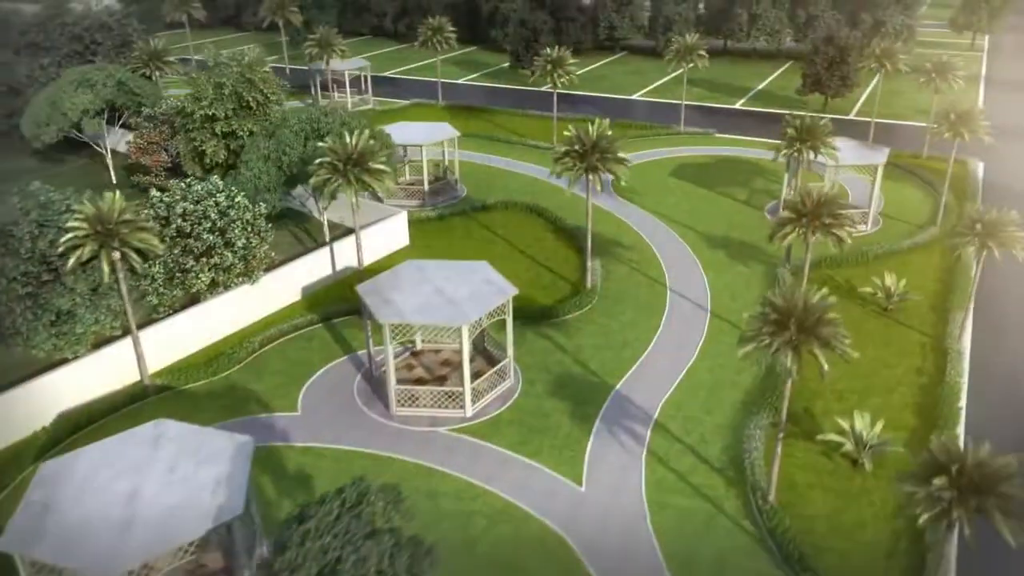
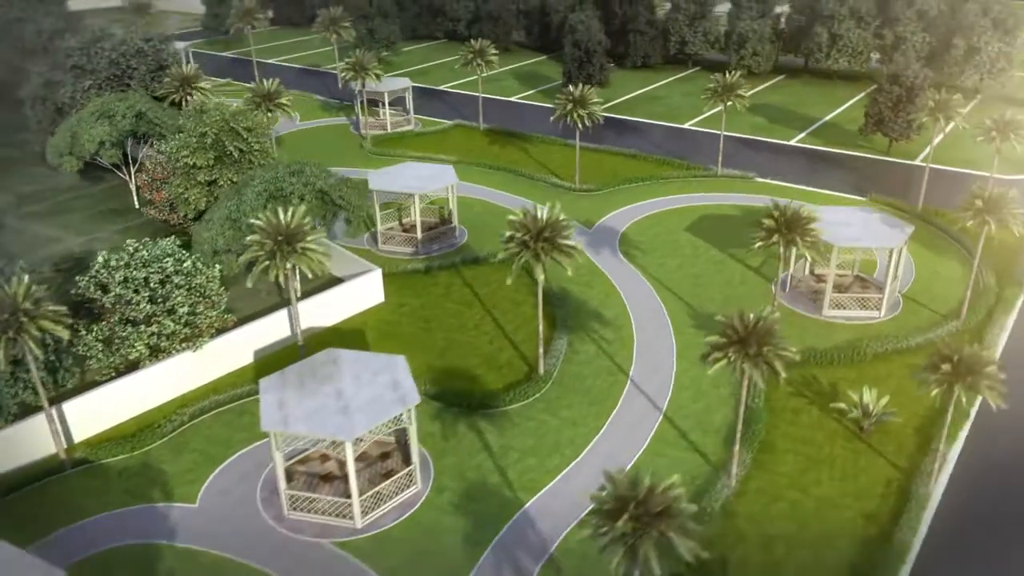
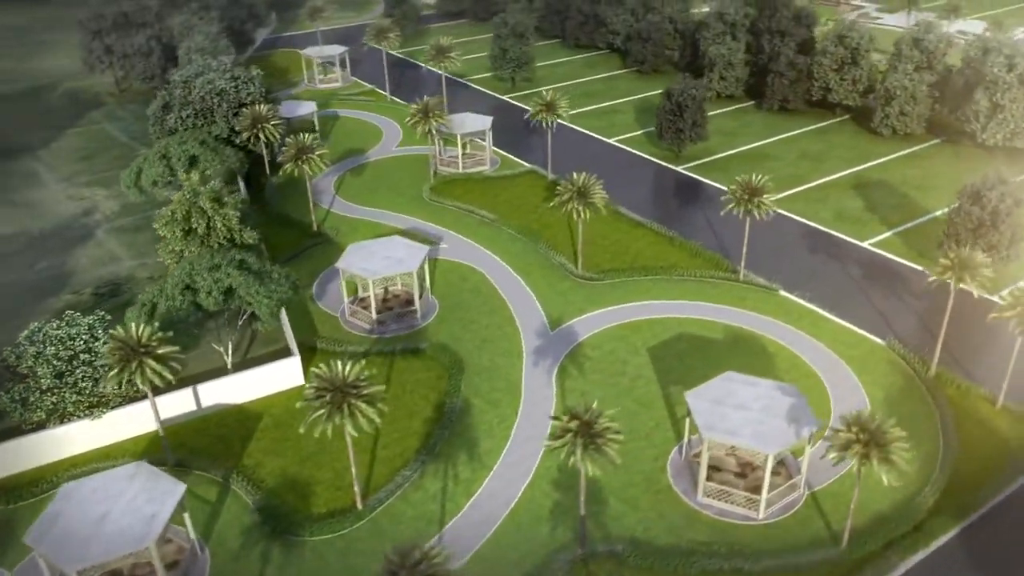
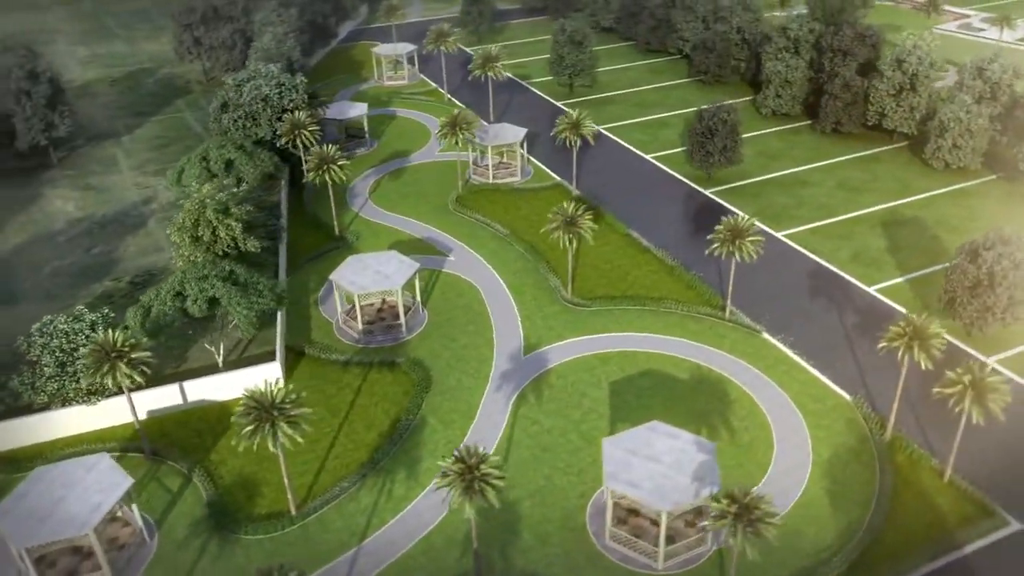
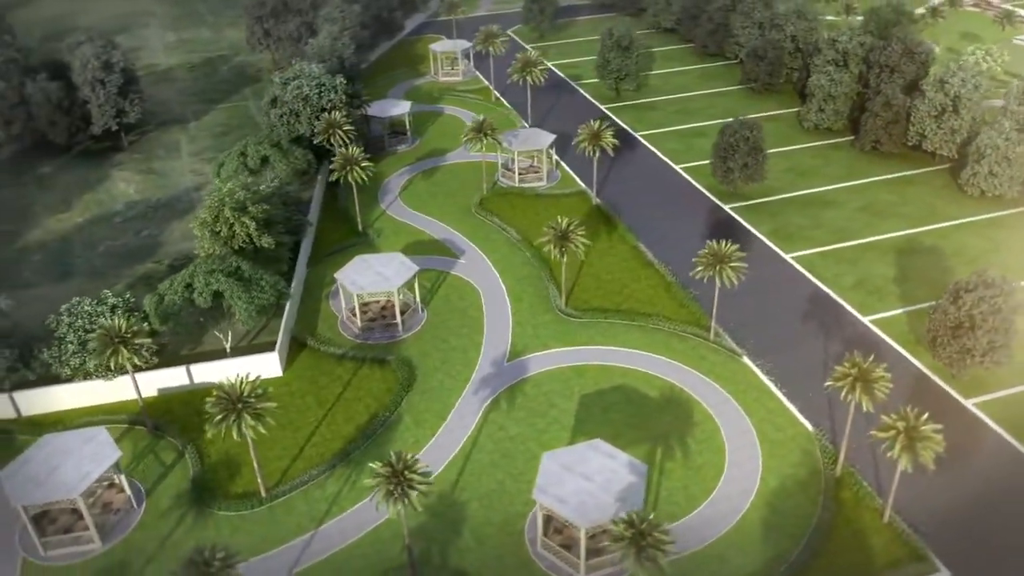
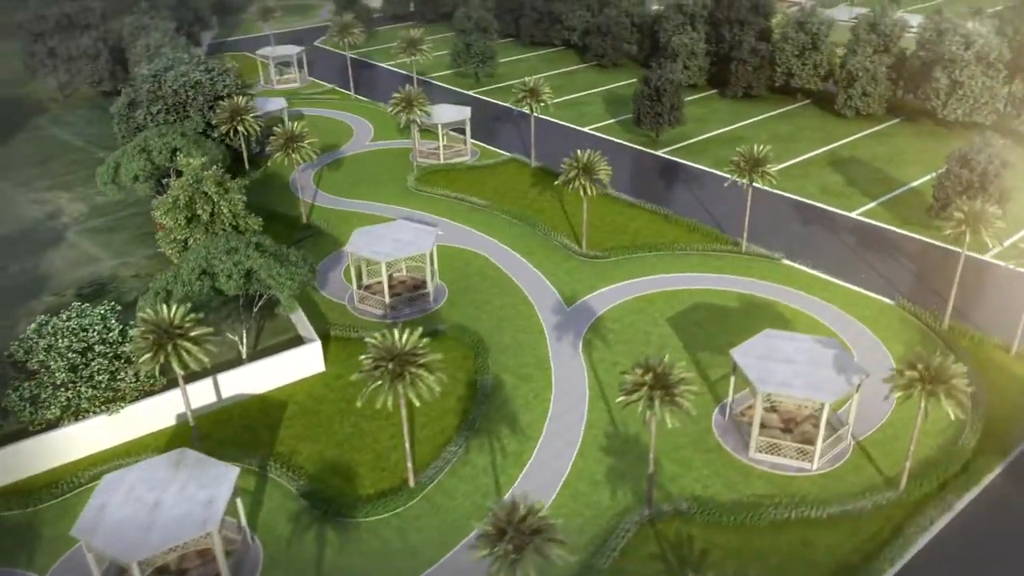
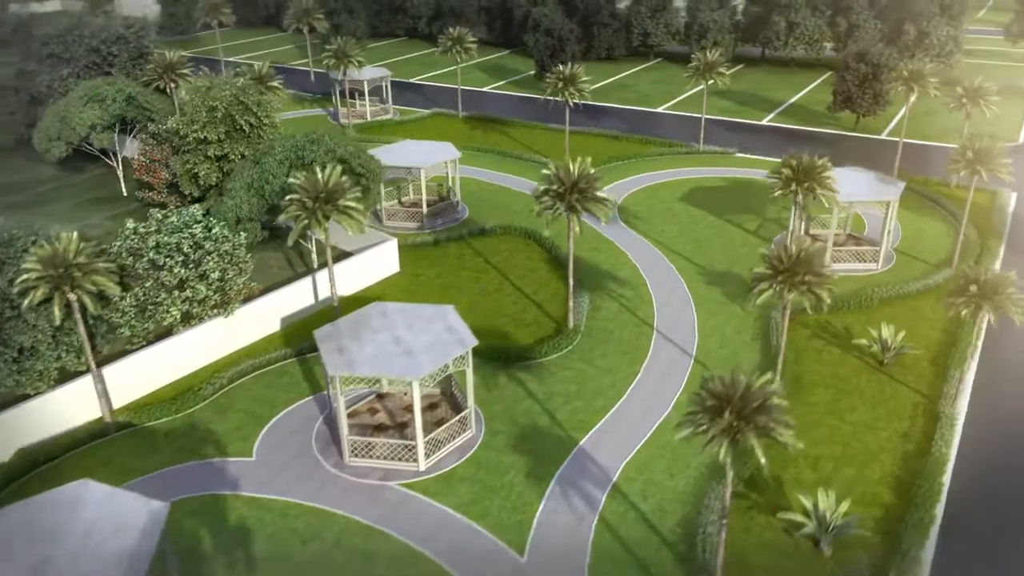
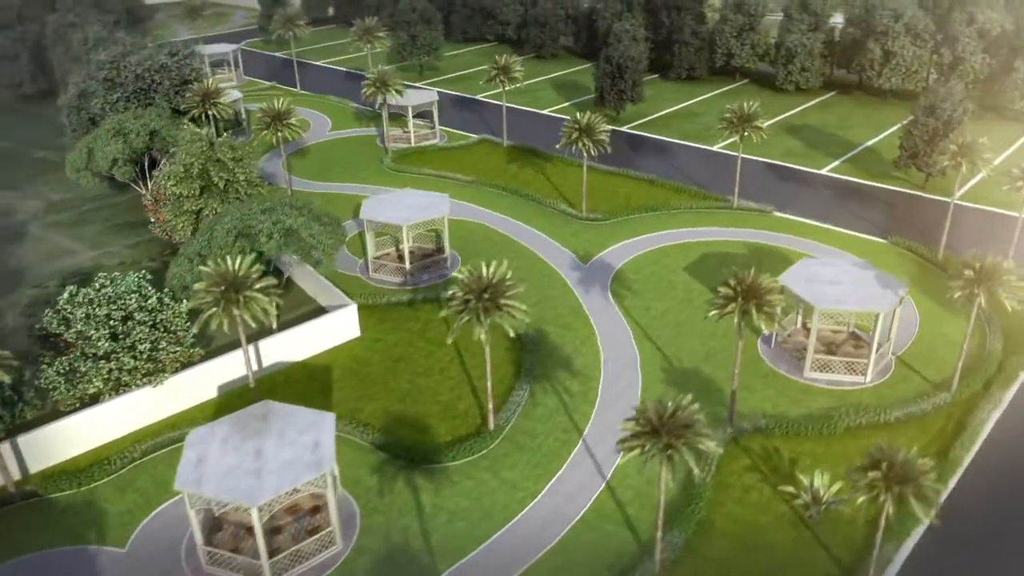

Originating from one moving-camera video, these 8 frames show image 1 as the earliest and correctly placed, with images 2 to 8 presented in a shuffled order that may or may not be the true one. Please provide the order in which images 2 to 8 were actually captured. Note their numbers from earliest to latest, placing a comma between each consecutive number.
7, 2, 8, 6, 3, 4, 5
